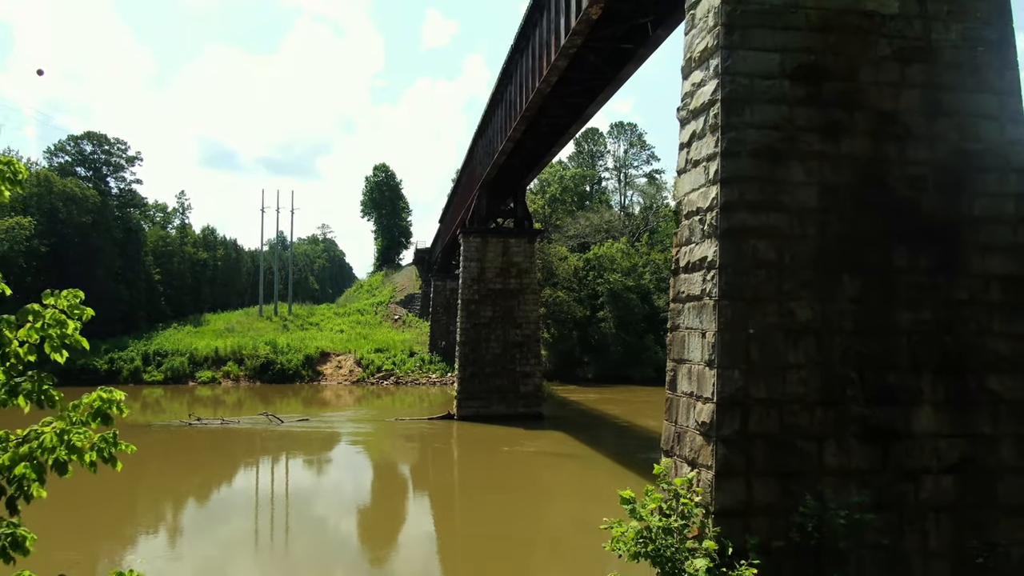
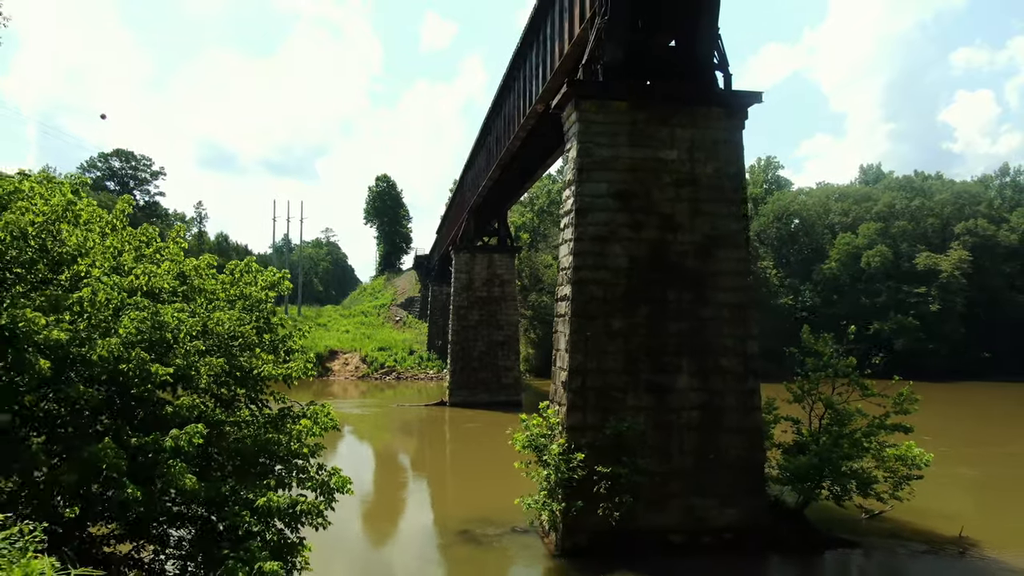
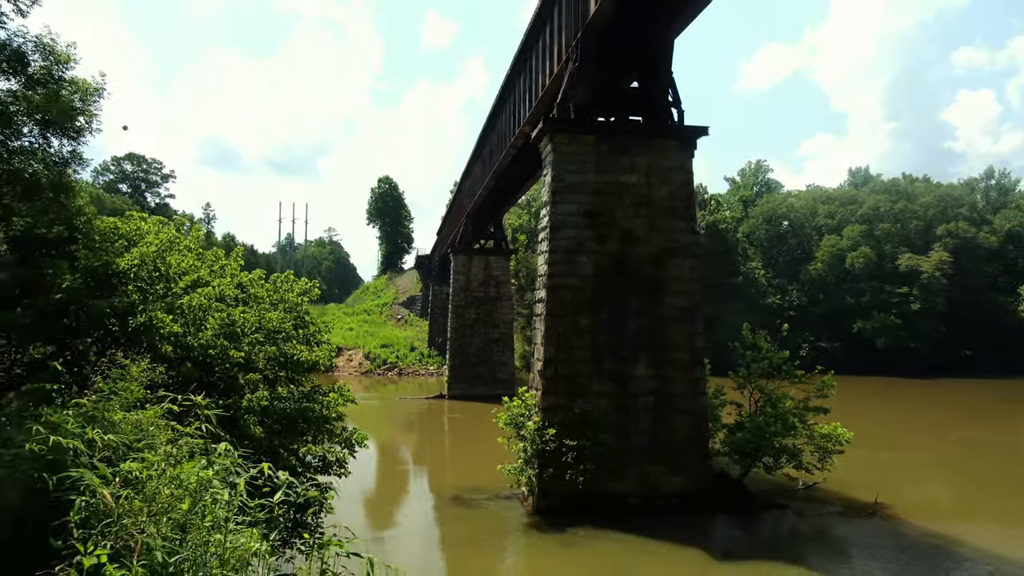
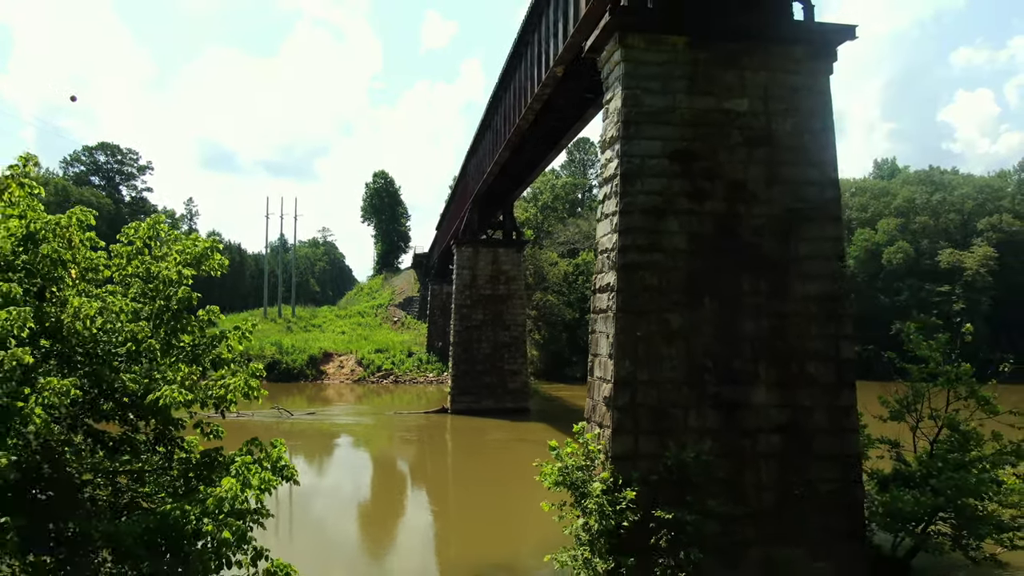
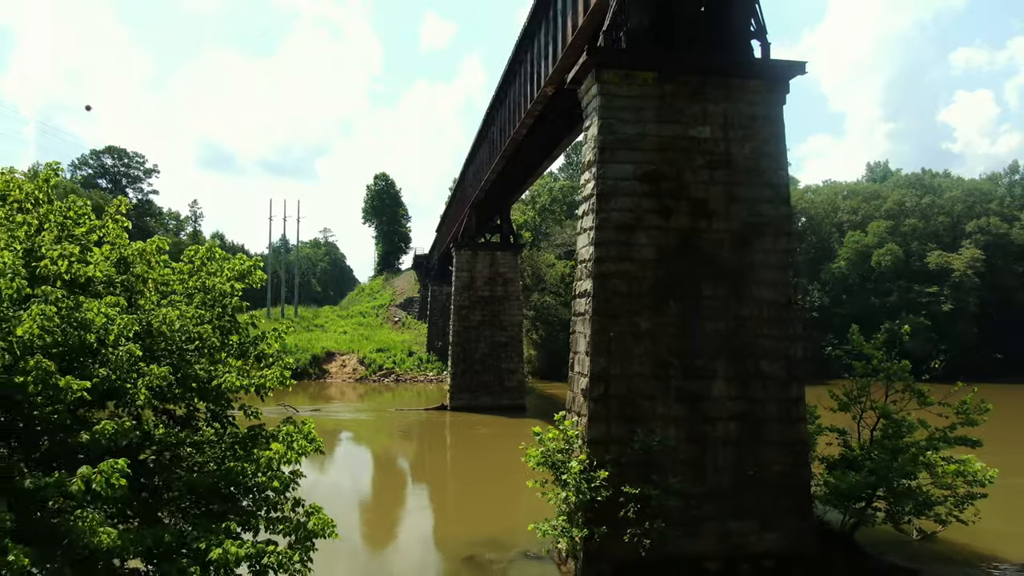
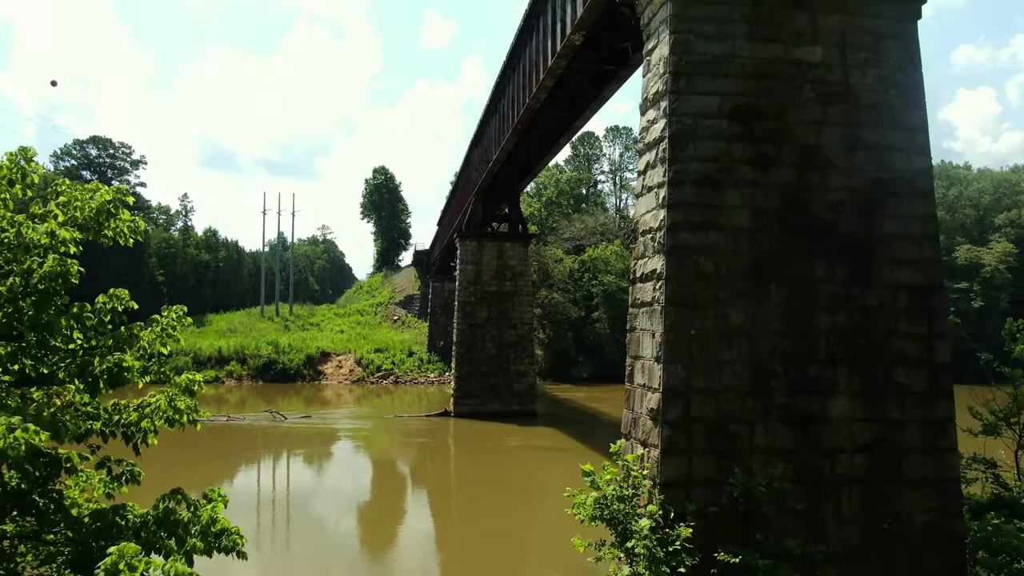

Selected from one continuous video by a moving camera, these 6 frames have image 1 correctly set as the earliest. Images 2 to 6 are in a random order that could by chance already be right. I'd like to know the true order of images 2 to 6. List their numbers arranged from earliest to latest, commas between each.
6, 4, 5, 2, 3
